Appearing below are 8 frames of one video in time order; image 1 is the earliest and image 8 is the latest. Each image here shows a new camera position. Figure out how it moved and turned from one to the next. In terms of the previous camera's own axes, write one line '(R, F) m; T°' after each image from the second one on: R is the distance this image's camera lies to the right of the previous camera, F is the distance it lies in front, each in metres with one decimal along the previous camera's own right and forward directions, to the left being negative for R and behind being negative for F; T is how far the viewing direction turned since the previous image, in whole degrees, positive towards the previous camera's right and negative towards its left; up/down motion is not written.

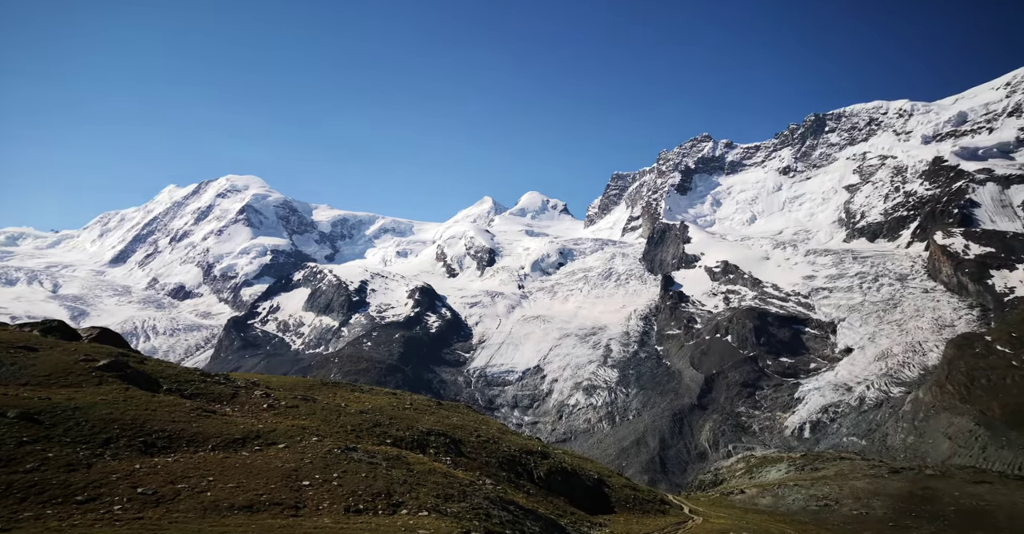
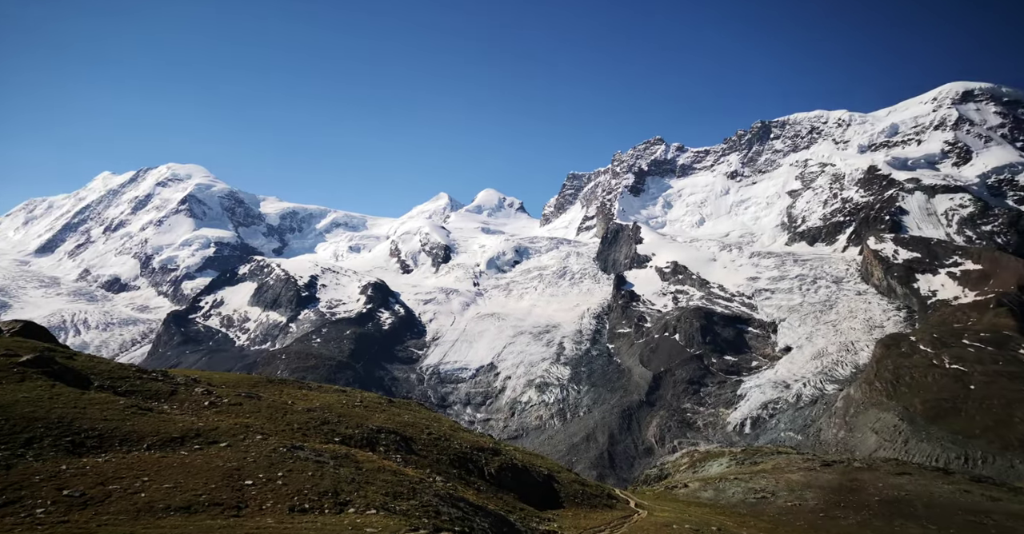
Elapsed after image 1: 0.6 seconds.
(+0.5, -6.8) m; +3°
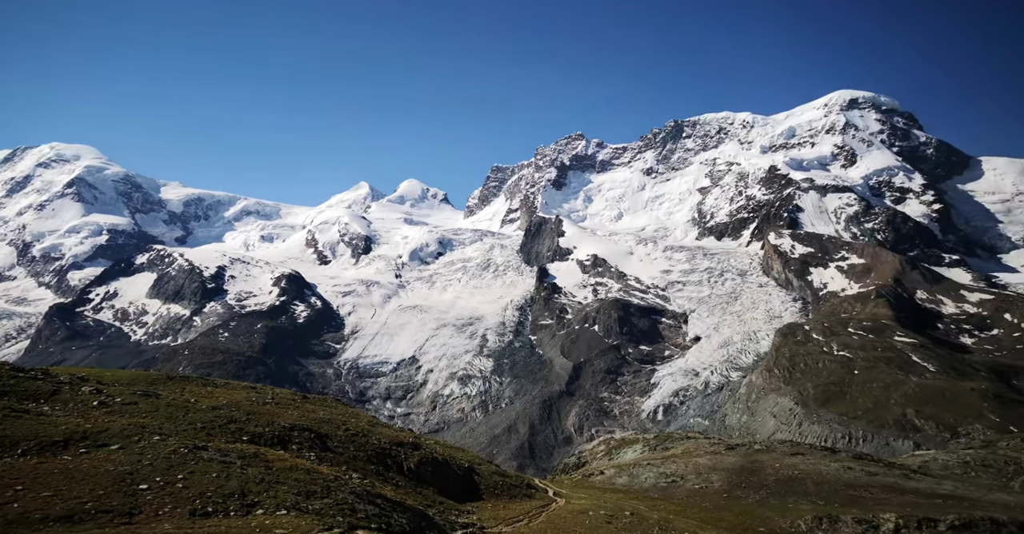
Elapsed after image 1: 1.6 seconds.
(+1.1, -7.1) m; +5°
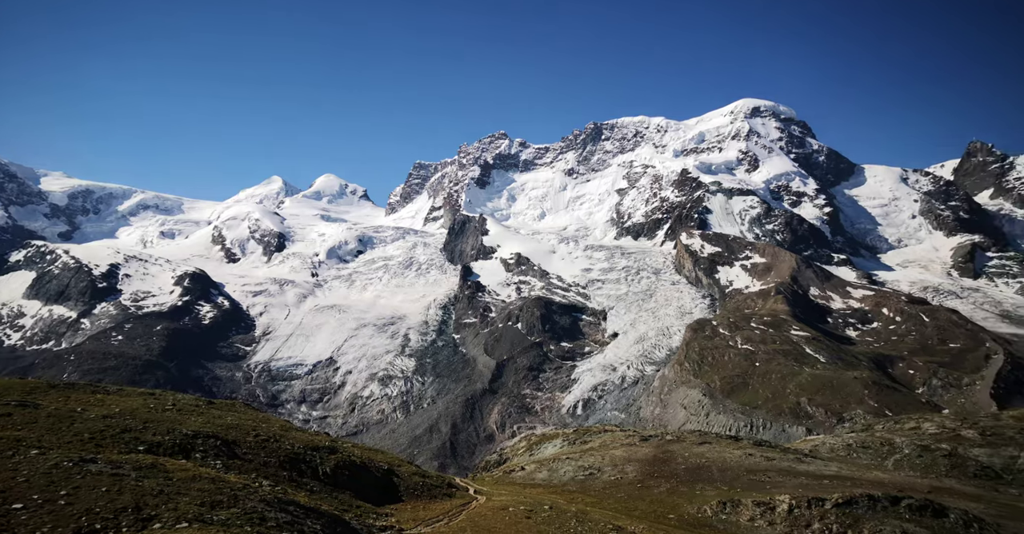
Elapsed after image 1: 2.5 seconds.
(+0.8, -6.2) m; +5°
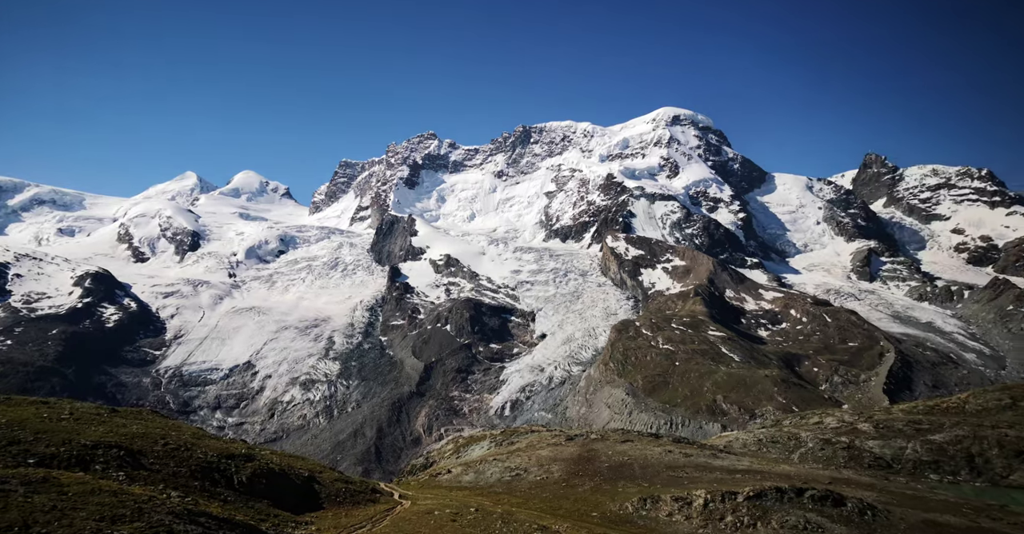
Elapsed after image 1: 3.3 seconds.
(+1.0, -2.8) m; +5°
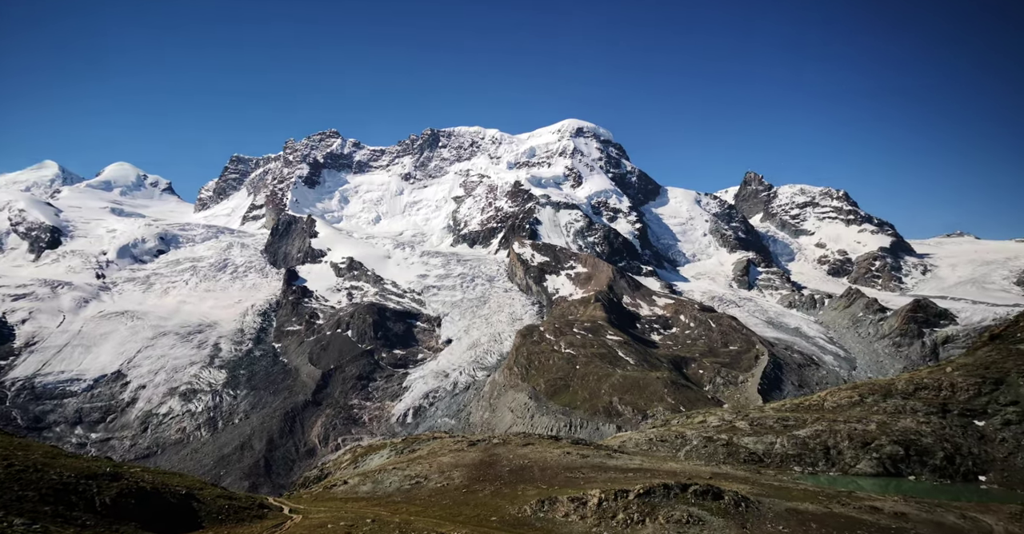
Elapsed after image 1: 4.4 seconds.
(+1.0, -4.6) m; +6°
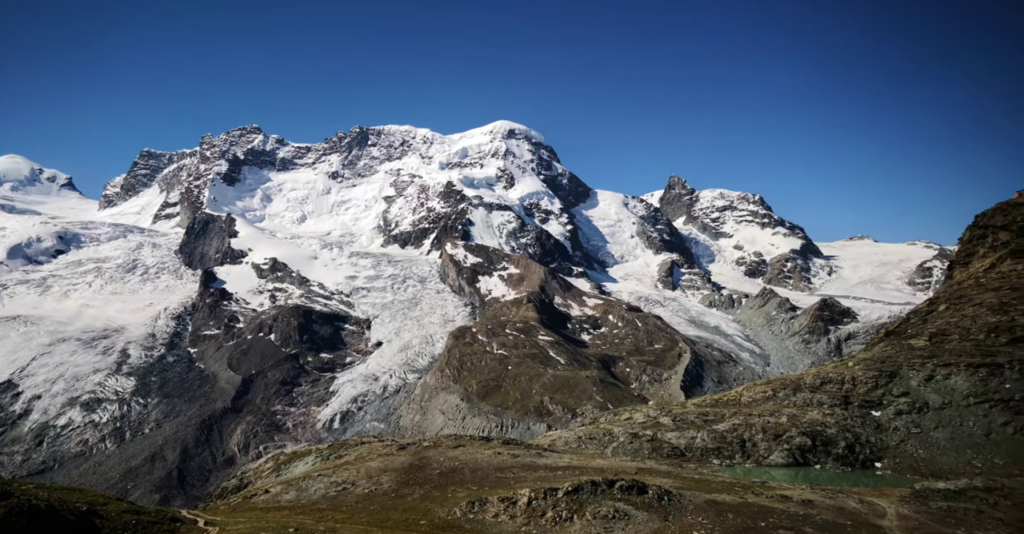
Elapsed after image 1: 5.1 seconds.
(+0.7, -2.0) m; +4°
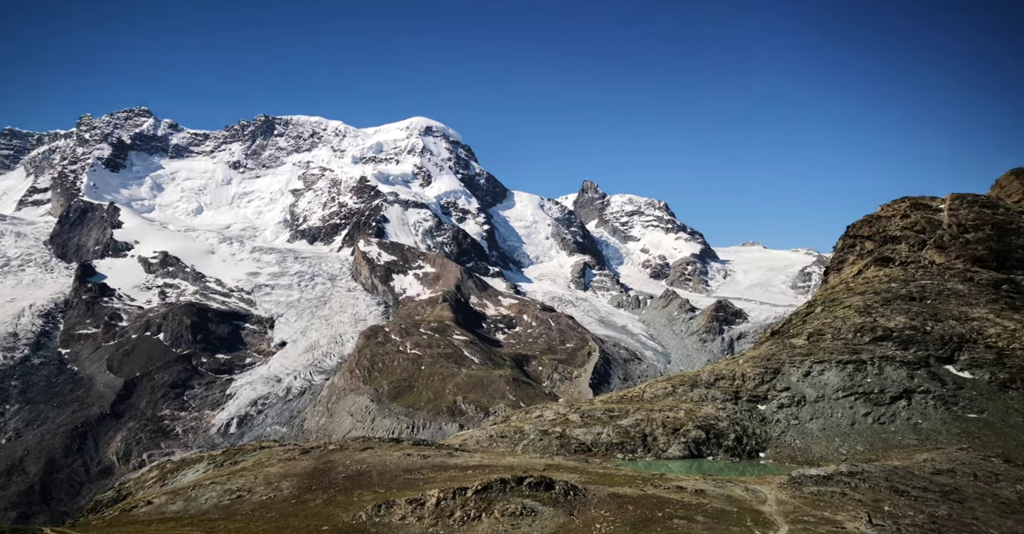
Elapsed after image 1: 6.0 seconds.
(+0.9, -2.4) m; +5°
